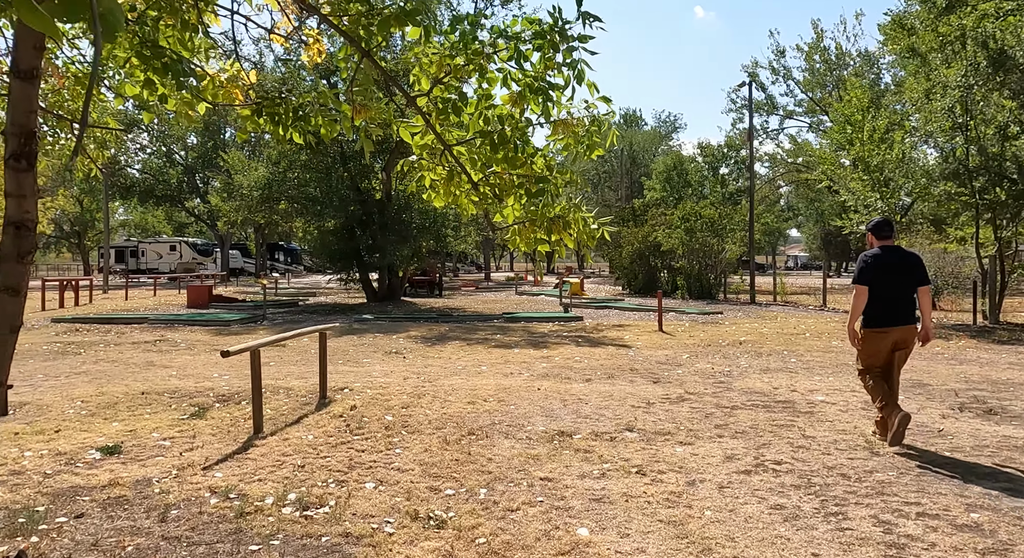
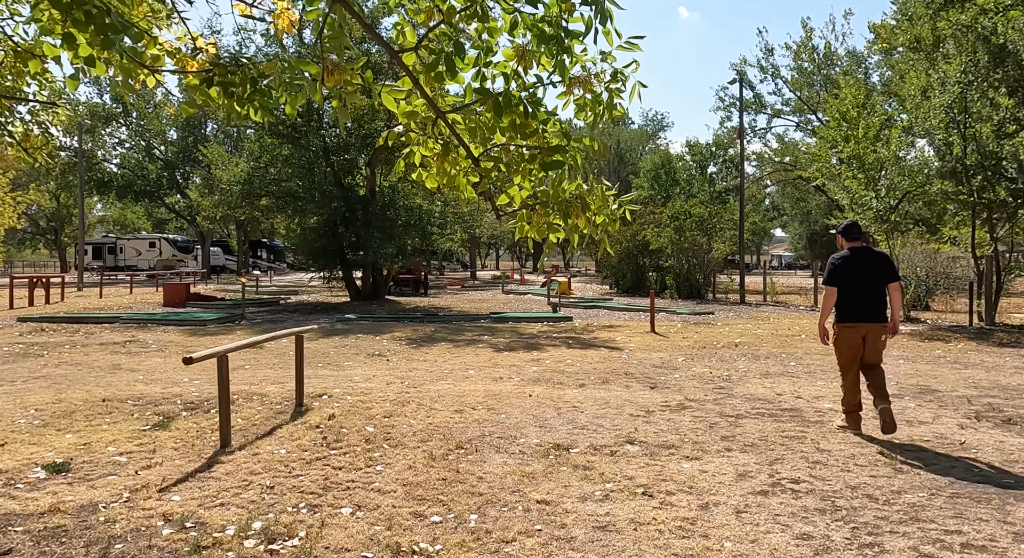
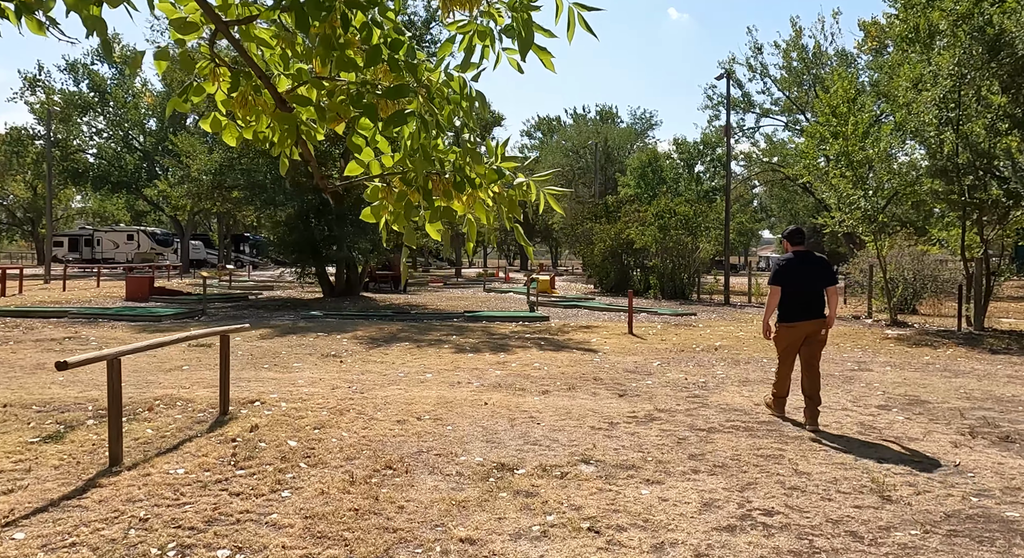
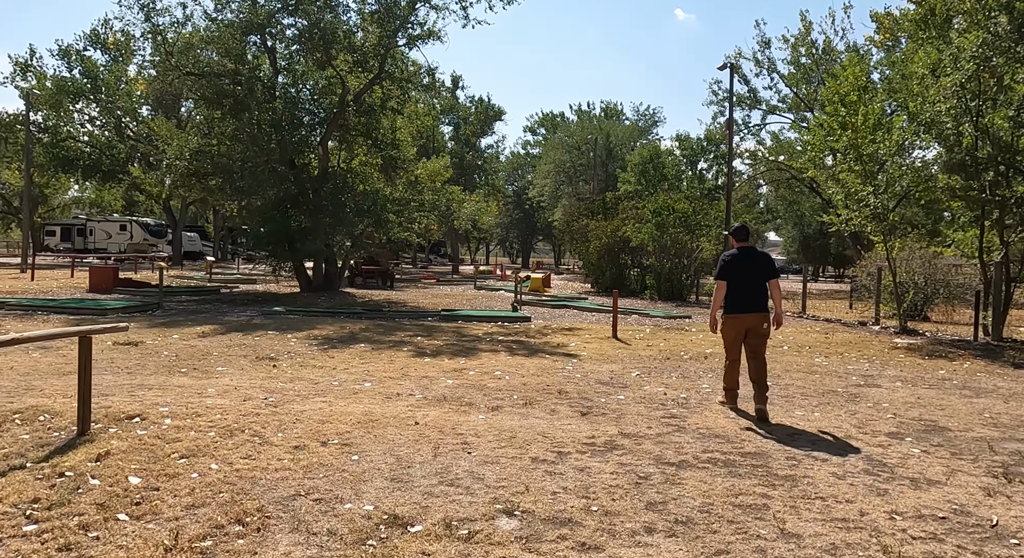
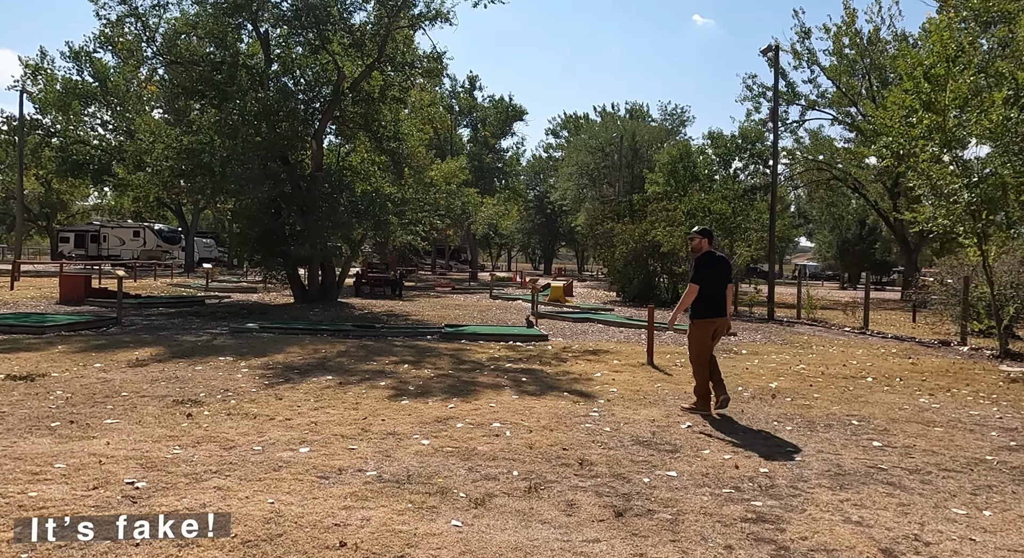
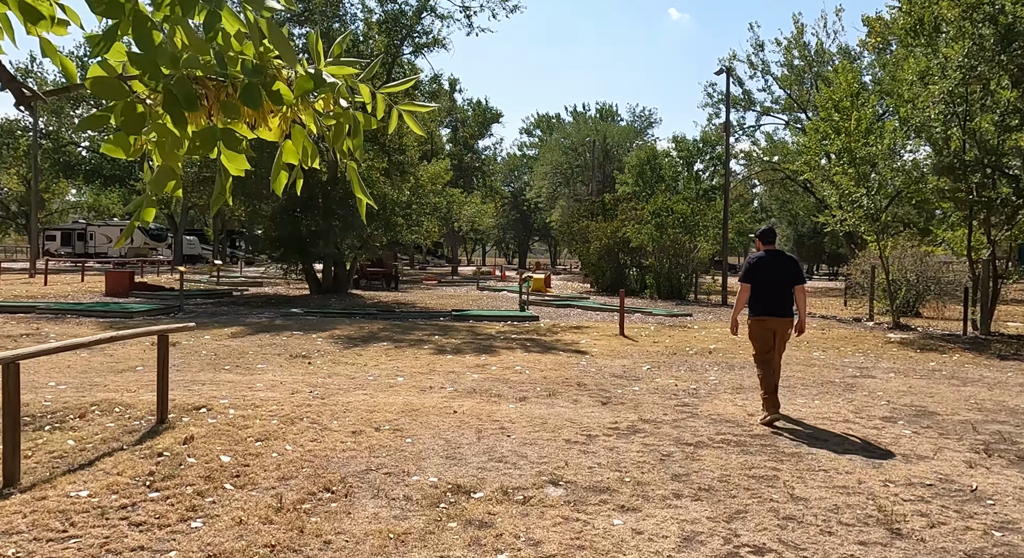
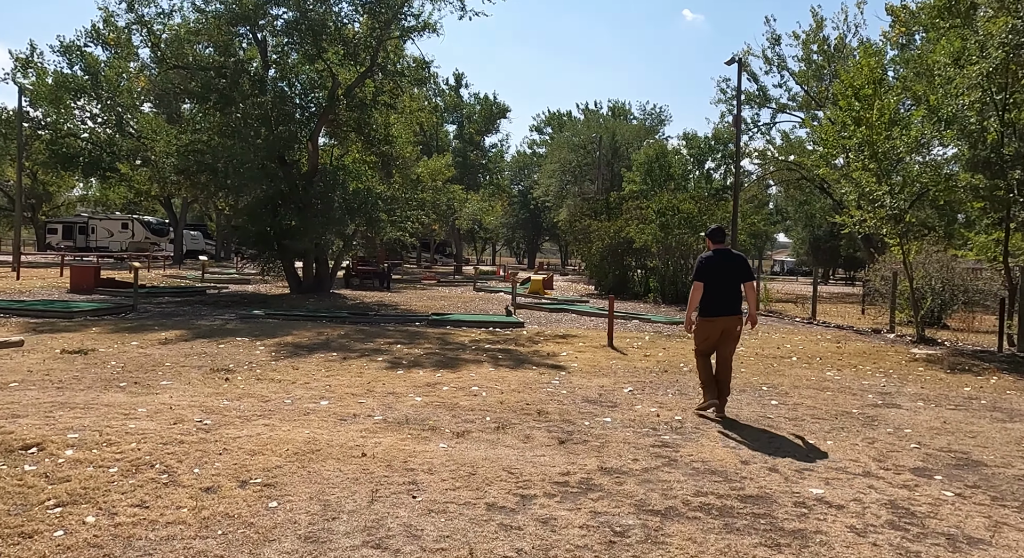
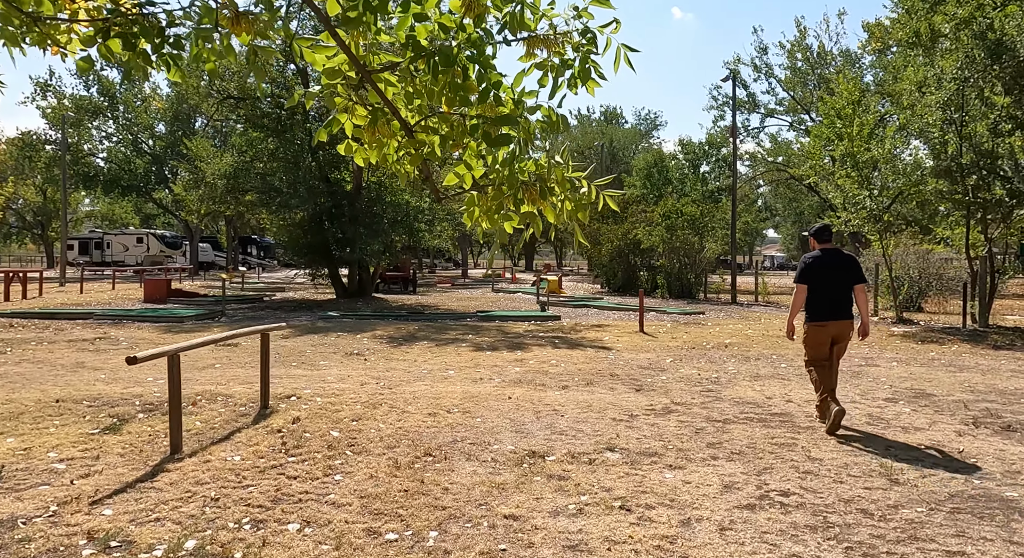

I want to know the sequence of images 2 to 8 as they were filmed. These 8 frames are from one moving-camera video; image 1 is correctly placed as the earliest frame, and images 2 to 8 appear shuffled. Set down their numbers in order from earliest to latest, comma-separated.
2, 8, 3, 6, 4, 7, 5
